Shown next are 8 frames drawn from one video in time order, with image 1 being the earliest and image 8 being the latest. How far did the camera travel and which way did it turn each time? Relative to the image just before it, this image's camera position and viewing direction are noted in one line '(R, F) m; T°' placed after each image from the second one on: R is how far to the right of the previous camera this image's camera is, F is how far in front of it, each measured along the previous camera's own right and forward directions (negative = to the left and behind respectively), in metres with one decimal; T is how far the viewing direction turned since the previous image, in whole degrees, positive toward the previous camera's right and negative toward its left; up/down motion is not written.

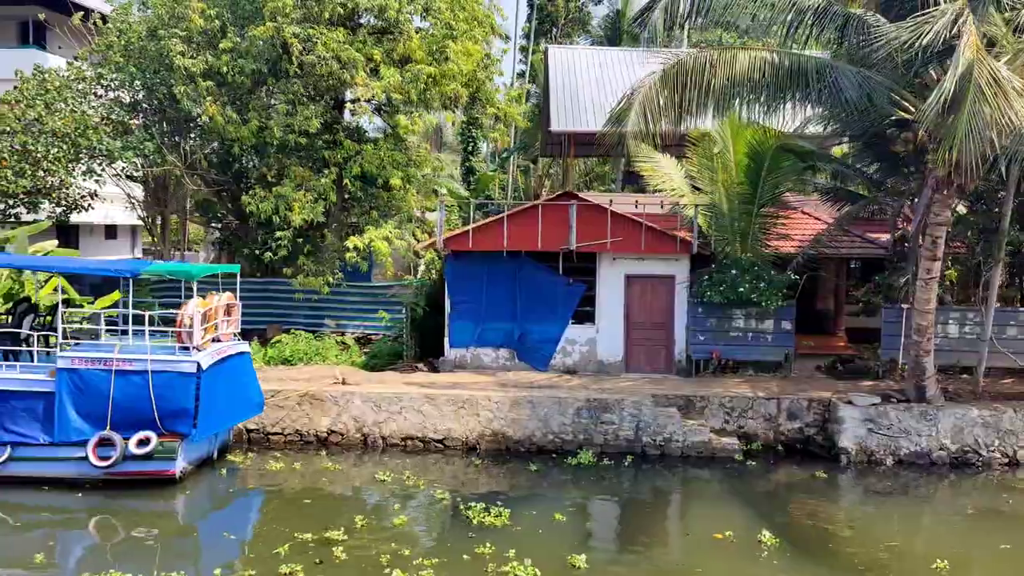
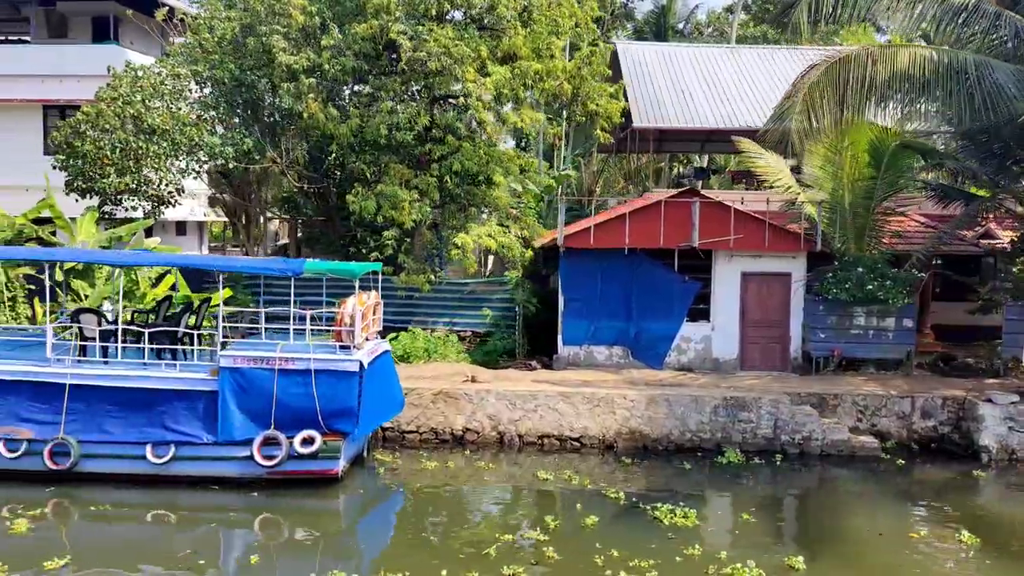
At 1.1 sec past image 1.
(-1.8, 0.0) m; 0°
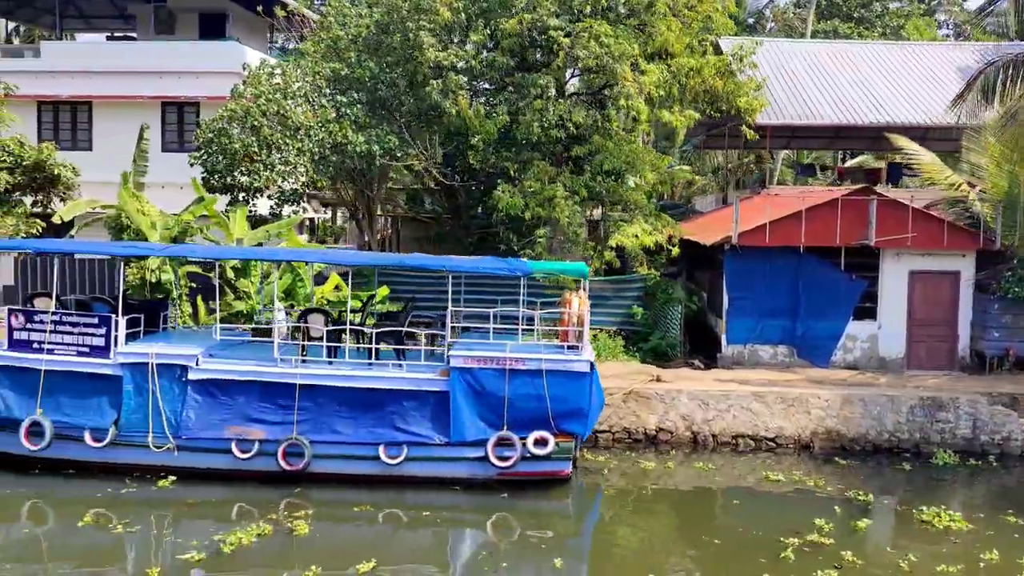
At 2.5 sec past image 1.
(-2.5, +0.1) m; 0°
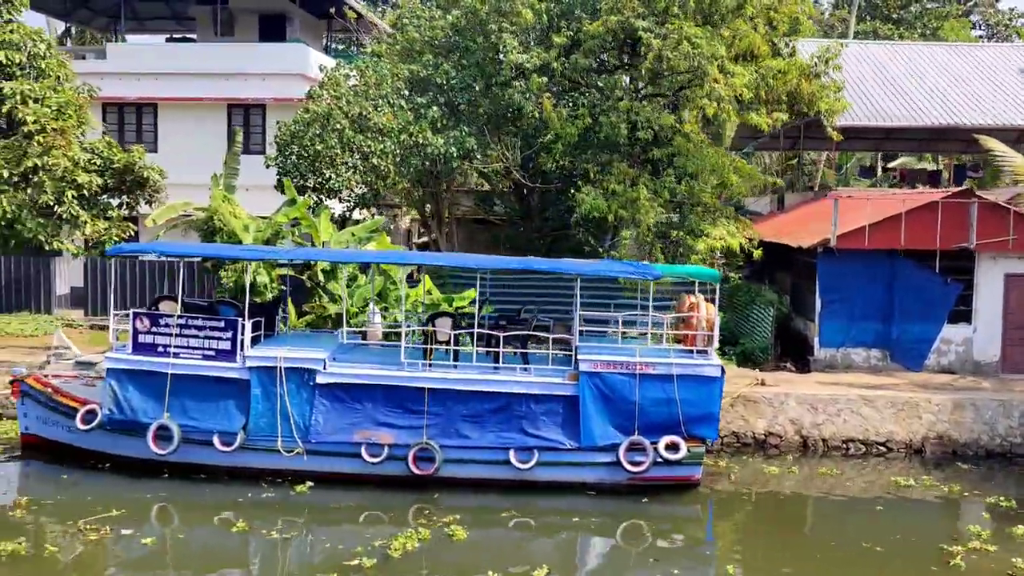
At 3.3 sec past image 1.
(-1.4, +0.1) m; 0°
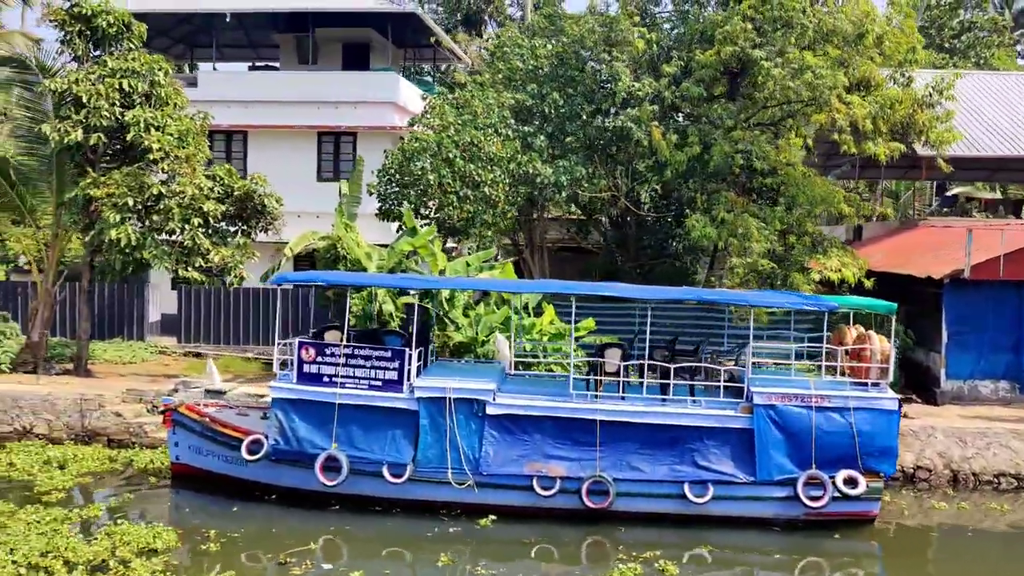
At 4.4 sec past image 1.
(-1.8, +0.1) m; -1°
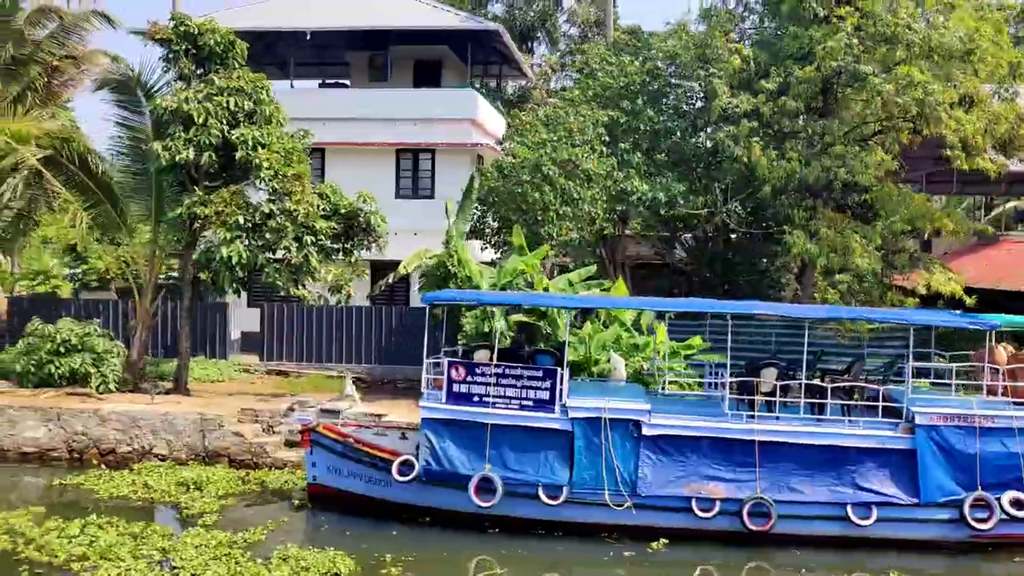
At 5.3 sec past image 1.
(-1.6, +0.1) m; 0°
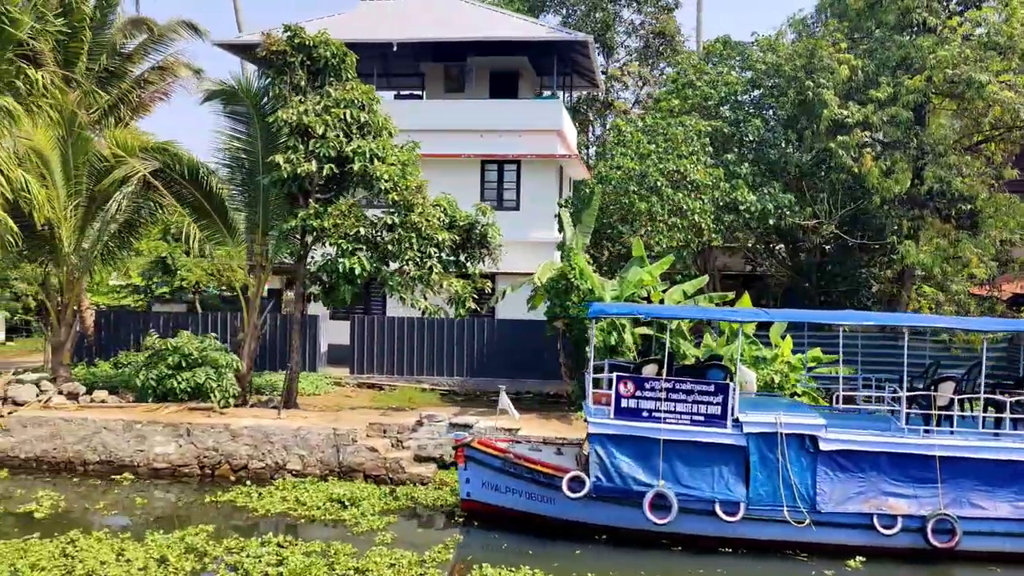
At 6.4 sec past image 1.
(-1.8, +0.1) m; 0°
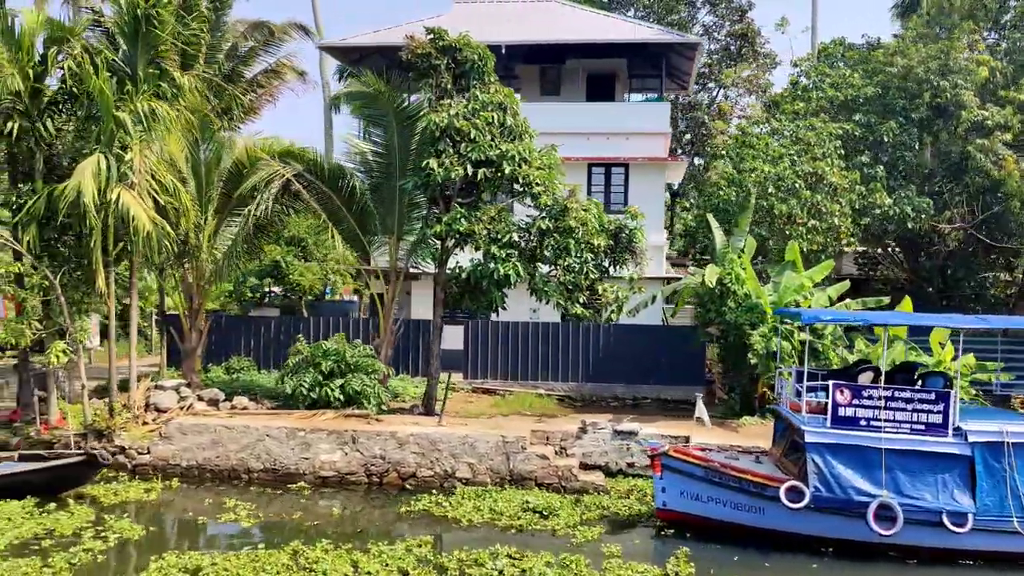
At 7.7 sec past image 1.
(-2.3, +0.2) m; 0°
